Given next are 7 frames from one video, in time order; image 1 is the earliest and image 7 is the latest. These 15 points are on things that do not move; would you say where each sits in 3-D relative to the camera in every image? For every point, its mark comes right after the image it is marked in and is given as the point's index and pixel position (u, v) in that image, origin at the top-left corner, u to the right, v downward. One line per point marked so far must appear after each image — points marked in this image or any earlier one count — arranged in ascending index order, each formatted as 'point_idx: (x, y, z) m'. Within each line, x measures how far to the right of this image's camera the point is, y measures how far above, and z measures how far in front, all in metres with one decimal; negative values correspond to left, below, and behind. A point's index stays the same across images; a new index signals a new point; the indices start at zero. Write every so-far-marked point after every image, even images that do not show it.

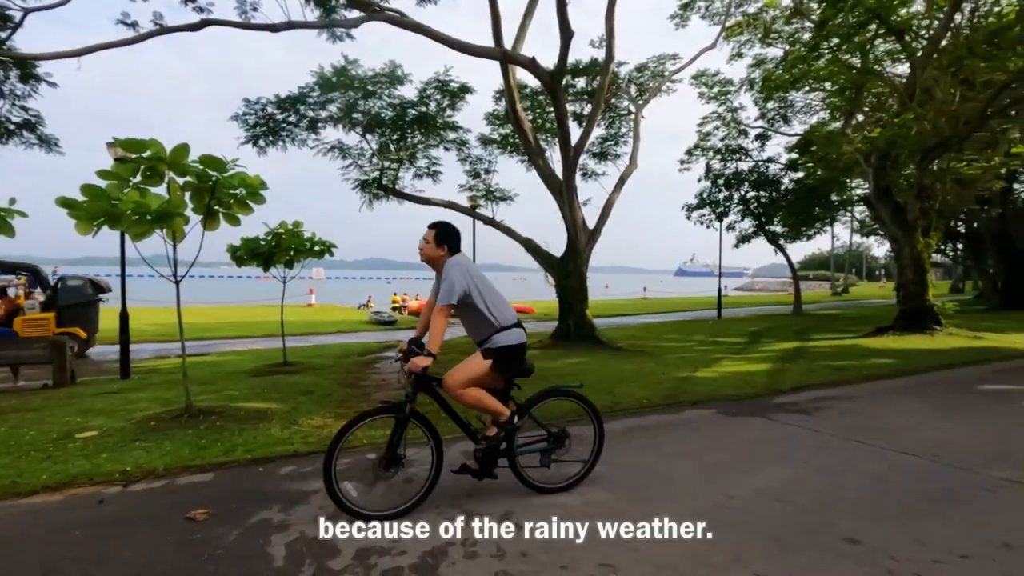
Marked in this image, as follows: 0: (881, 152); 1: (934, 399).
0: (+11.6, +4.3, +16.9) m
1: (+6.3, -1.7, +8.0) m
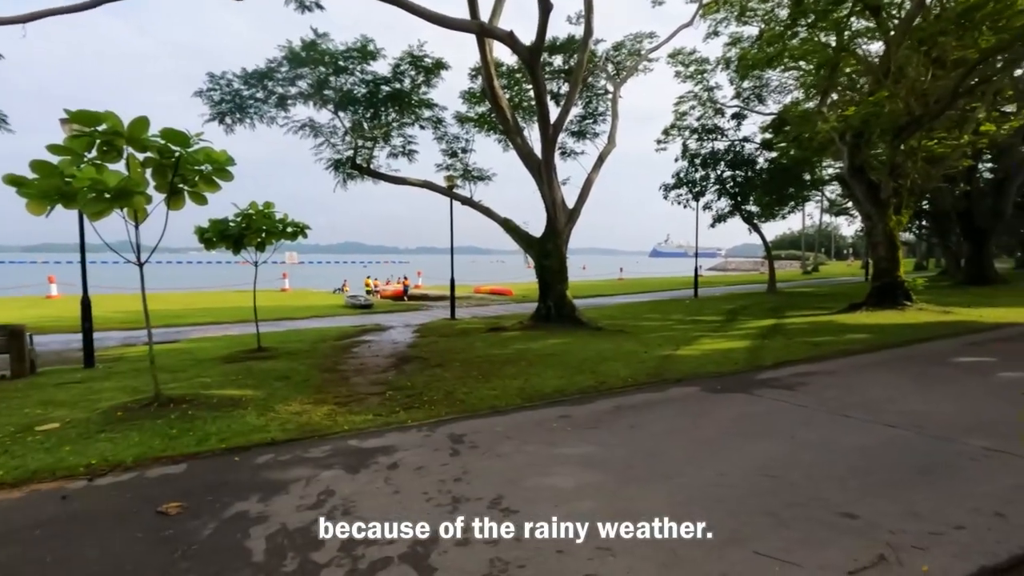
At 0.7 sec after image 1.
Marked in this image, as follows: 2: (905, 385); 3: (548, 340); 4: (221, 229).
0: (+10.9, +5.0, +17.0) m
1: (+6.1, -1.3, +8.2) m
2: (+5.4, -1.3, +7.4) m
3: (+0.9, -1.3, +13.3) m
4: (-6.4, +1.3, +11.8) m
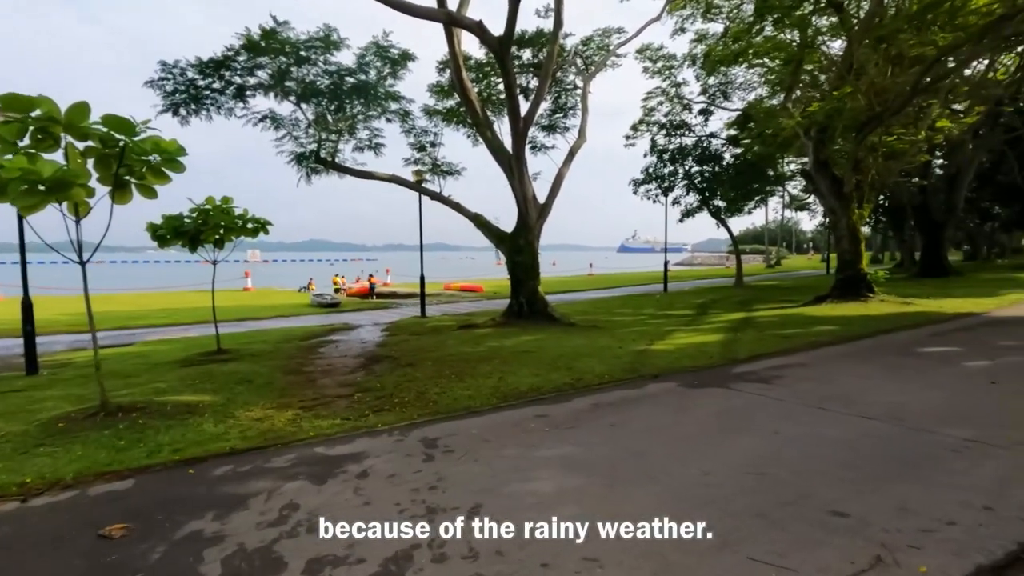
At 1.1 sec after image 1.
0: (+9.9, +5.3, +17.3) m
1: (+5.7, -1.2, +8.3) m
2: (+5.1, -1.2, +7.4) m
3: (+0.2, -1.2, +13.1) m
4: (-7.0, +1.3, +11.2) m
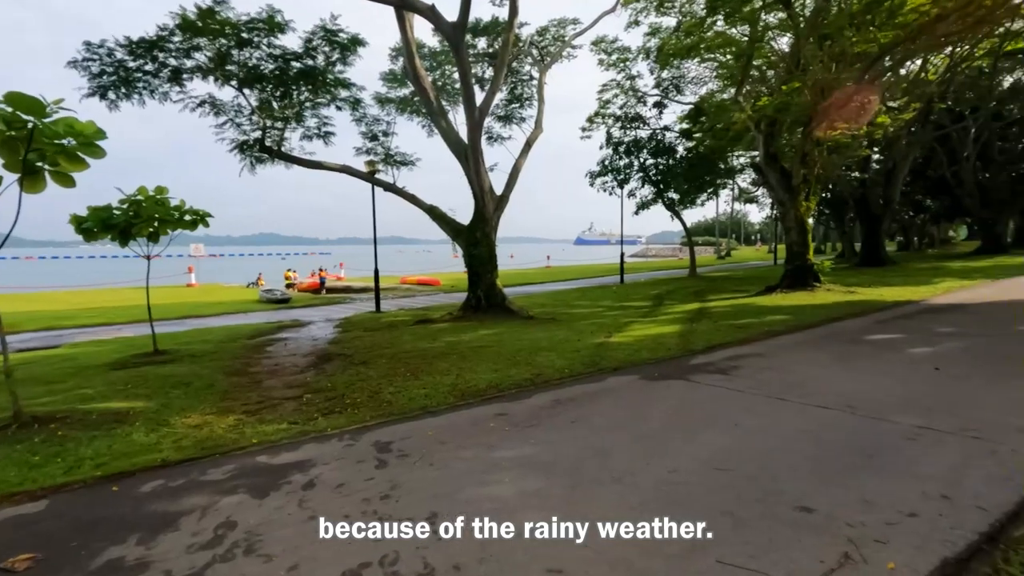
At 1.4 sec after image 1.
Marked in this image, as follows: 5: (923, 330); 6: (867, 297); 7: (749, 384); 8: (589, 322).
0: (+8.5, +5.6, +17.7) m
1: (+5.1, -1.0, +8.5) m
2: (+4.5, -1.1, +7.6) m
3: (-0.8, -1.0, +12.8) m
4: (-7.9, +1.4, +10.3) m
5: (+7.5, -0.8, +9.7) m
6: (+10.0, -0.2, +15.1) m
7: (+2.9, -1.2, +6.7) m
8: (+2.0, -0.9, +13.7) m
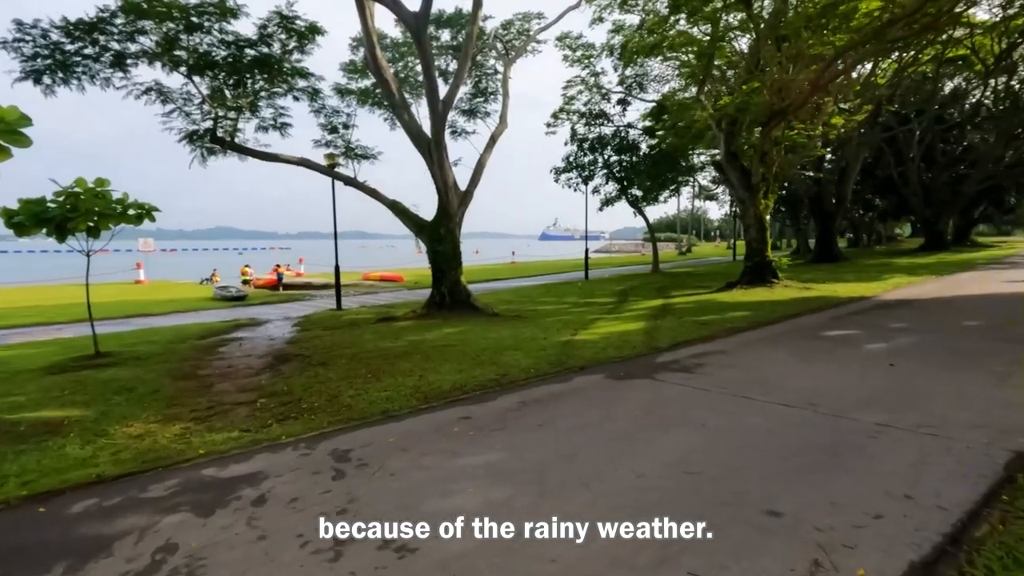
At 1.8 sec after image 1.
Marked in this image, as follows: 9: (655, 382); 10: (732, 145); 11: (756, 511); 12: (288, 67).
0: (+7.3, +5.7, +18.0) m
1: (+4.5, -1.0, +8.6) m
2: (+4.0, -1.0, +7.7) m
3: (-1.6, -1.0, +12.6) m
4: (-8.5, +1.4, +9.6) m
5: (+6.8, -0.7, +10.0) m
6: (+9.0, -0.1, +15.5) m
7: (+2.5, -1.2, +6.7) m
8: (+1.1, -0.8, +13.6) m
9: (+1.8, -1.2, +6.8) m
10: (+7.8, +5.1, +19.0) m
11: (+1.6, -1.5, +3.5) m
12: (-6.6, +6.5, +15.7) m
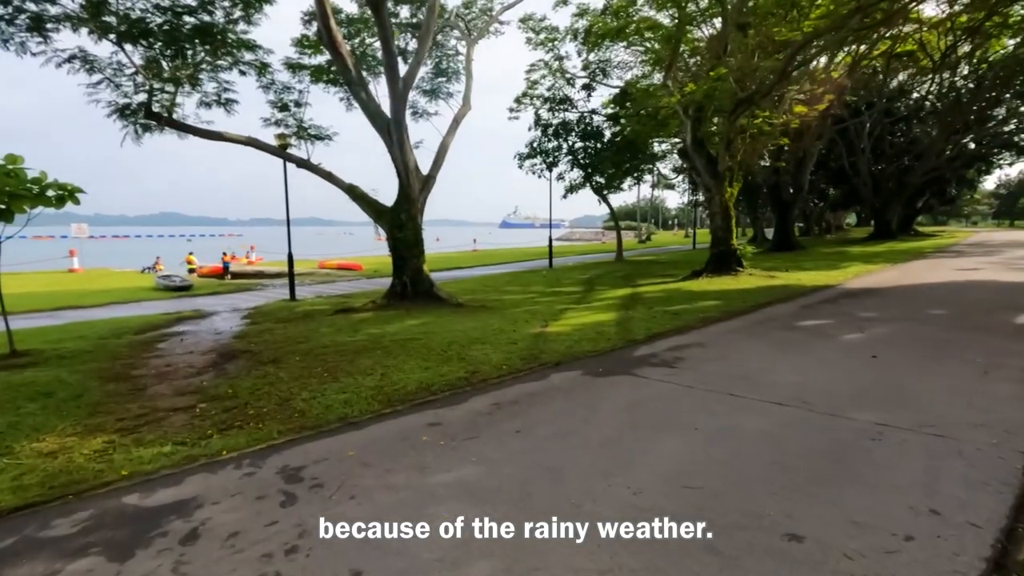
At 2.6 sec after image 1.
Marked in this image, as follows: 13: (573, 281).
0: (+6.1, +6.1, +17.8) m
1: (+4.0, -0.8, +8.4) m
2: (+3.6, -0.9, +7.4) m
3: (-2.4, -0.7, +11.9) m
4: (-9.1, +1.5, +8.4) m
5: (+6.2, -0.5, +10.0) m
6: (+8.0, +0.2, +15.6) m
7: (+2.2, -1.1, +6.3) m
8: (+0.2, -0.5, +13.1) m
9: (+1.5, -1.1, +6.4) m
10: (+6.5, +5.5, +18.9) m
11: (+1.5, -1.4, +3.1) m
12: (-7.6, +6.8, +14.5) m
13: (+2.3, +0.3, +20.0) m
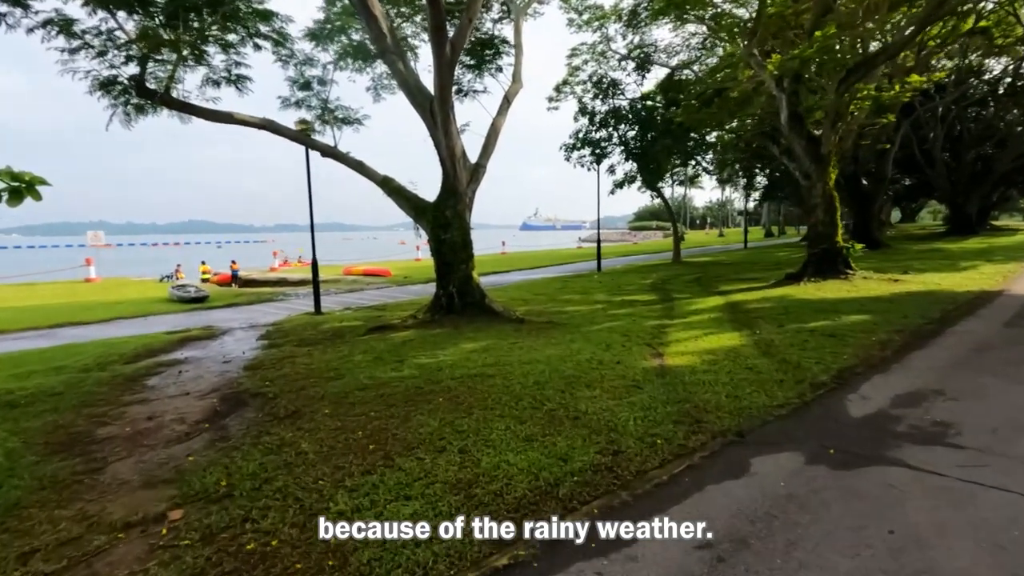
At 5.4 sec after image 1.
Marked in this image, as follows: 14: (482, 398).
0: (+7.8, +5.9, +14.9) m
1: (+5.4, -1.0, +5.5) m
2: (+4.9, -1.1, +4.6) m
3: (-0.9, -1.0, +9.3) m
4: (-7.7, +1.2, +6.0) m
5: (+7.6, -0.6, +7.0) m
6: (+9.6, +0.1, +12.6) m
7: (+3.5, -1.2, +3.5) m
8: (+1.8, -0.7, +10.4) m
9: (+2.7, -1.3, +3.6) m
10: (+8.2, +5.3, +15.9) m
11: (+2.7, -1.6, +0.3) m
12: (-6.1, +6.5, +12.1) m
13: (+4.1, +0.1, +17.2) m
14: (-0.3, -1.2, +6.0) m
